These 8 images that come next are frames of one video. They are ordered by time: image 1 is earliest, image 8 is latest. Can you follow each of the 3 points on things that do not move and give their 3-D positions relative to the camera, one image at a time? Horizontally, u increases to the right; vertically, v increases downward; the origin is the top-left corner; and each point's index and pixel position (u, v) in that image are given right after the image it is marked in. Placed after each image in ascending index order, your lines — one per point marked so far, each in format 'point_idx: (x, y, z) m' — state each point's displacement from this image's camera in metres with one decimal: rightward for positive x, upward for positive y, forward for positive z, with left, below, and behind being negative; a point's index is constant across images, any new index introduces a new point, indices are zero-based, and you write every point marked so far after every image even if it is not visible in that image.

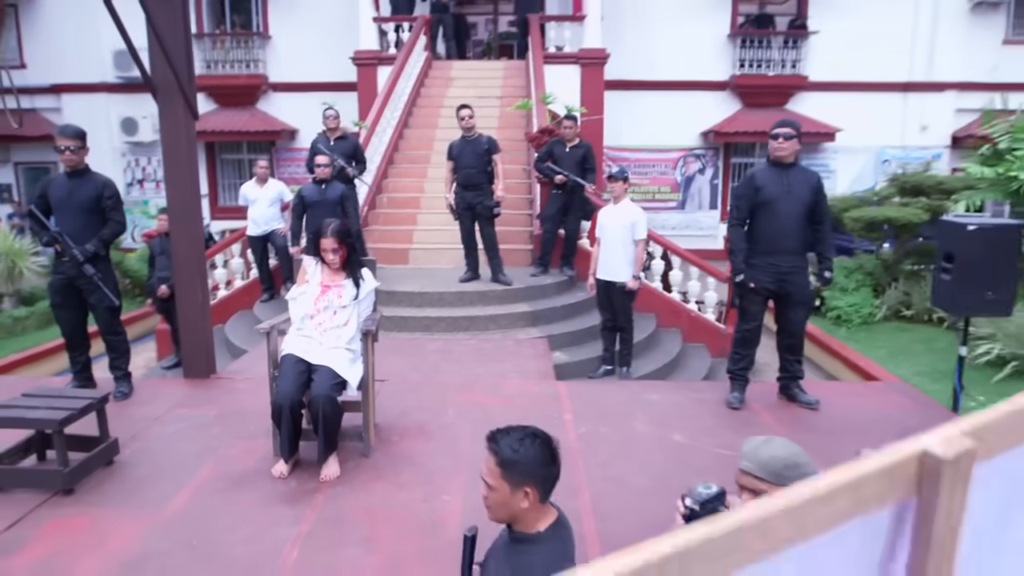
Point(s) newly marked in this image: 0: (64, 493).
0: (-2.0, -0.9, +3.2) m
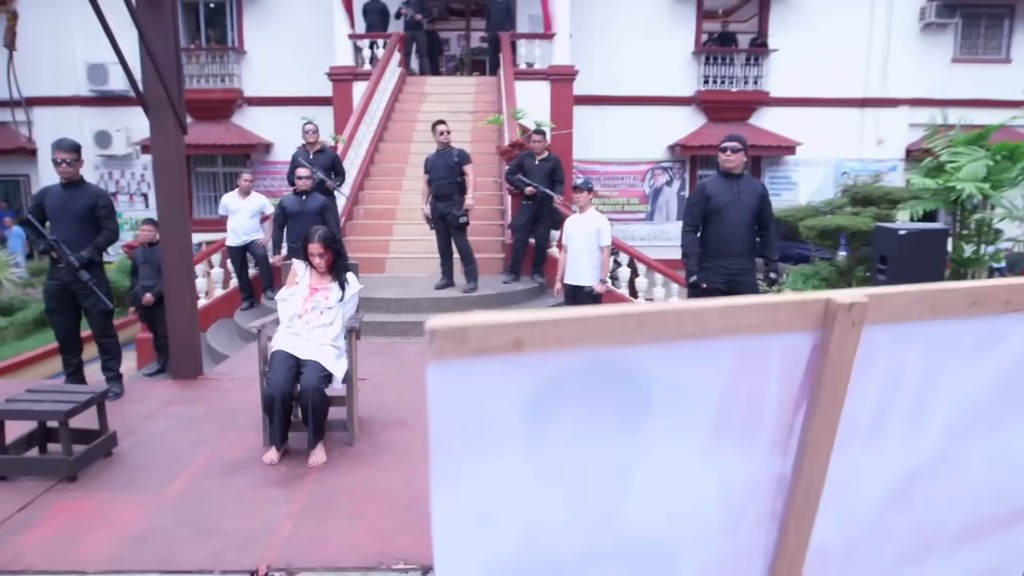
0: (-2.1, -0.9, +3.5) m
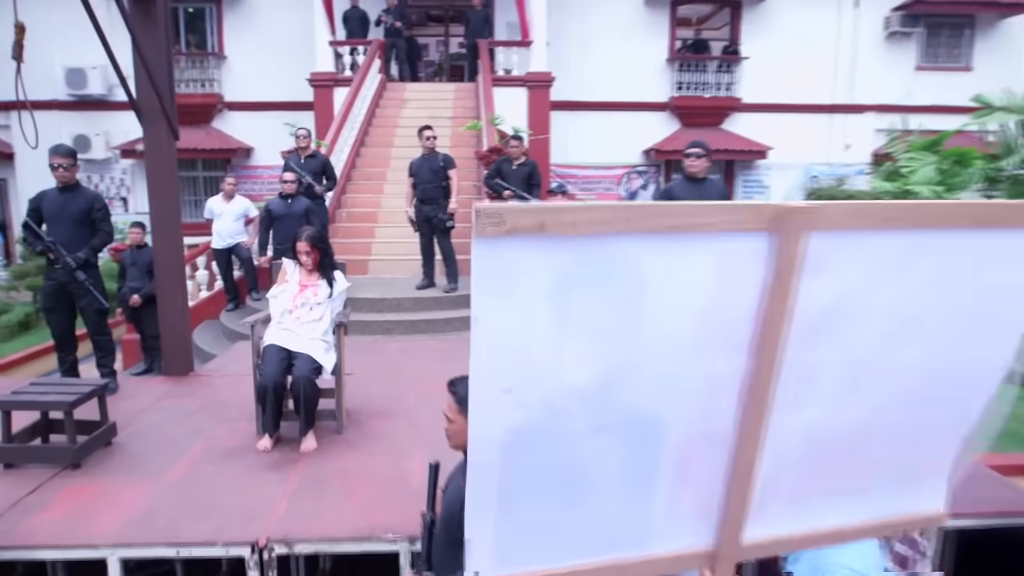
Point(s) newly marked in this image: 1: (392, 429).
0: (-2.2, -0.9, +3.7) m
1: (-0.7, -0.8, +4.2) m
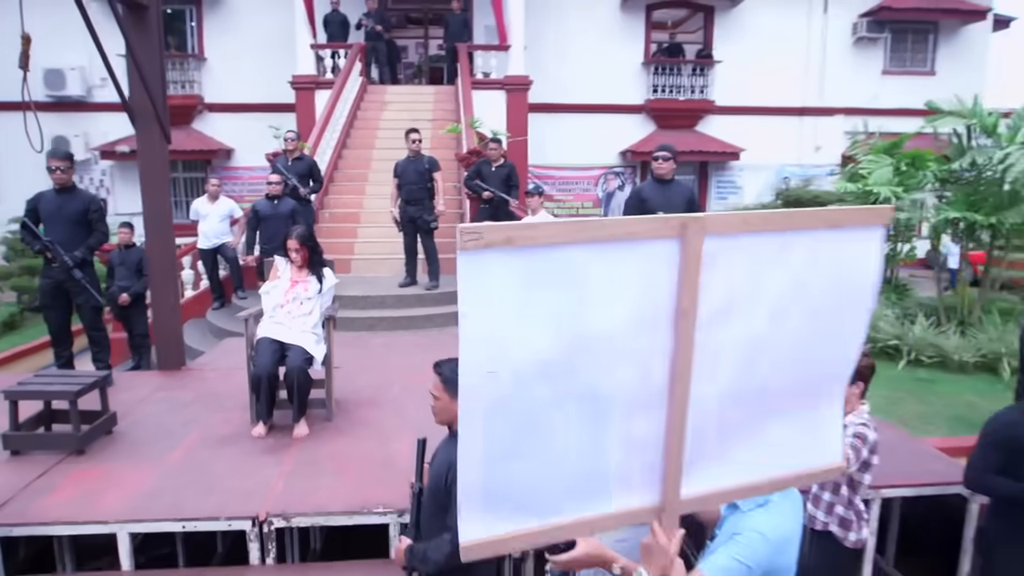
0: (-2.3, -0.9, +3.9) m
1: (-0.8, -0.8, +4.4) m
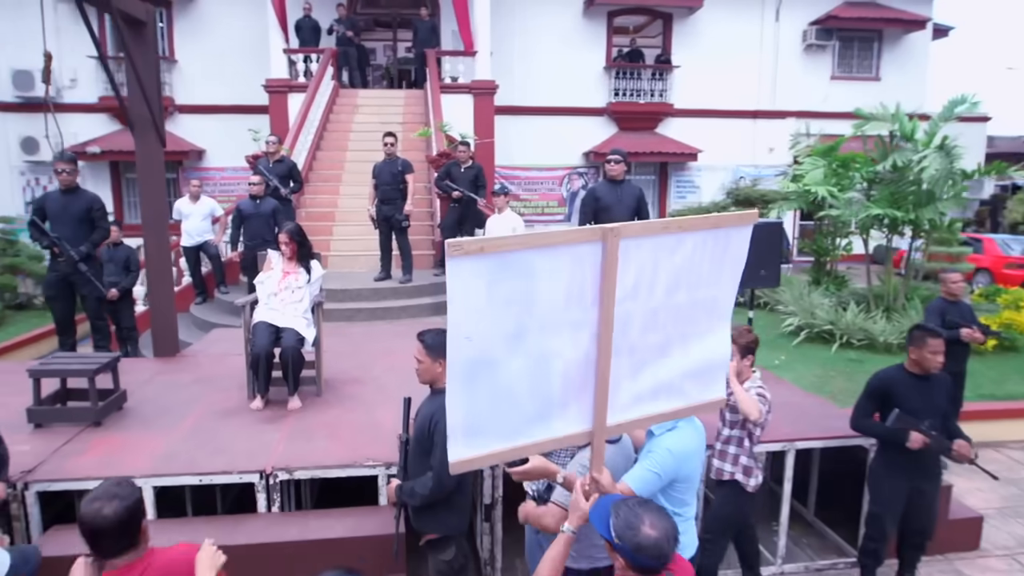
0: (-2.5, -0.8, +4.3) m
1: (-1.0, -0.7, +5.0) m
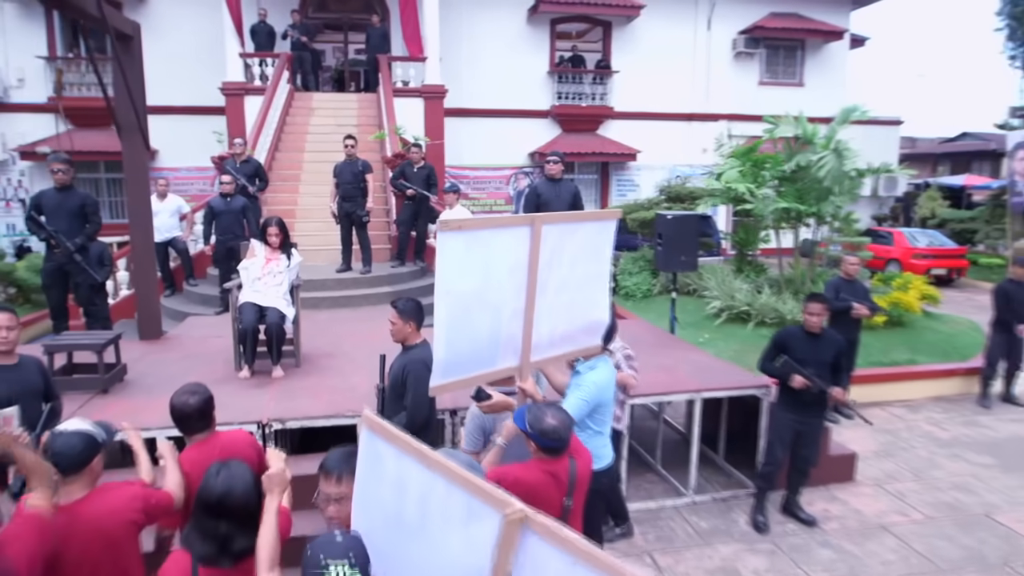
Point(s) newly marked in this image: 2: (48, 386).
0: (-2.8, -0.7, +5.0) m
1: (-1.4, -0.6, +5.7) m
2: (-2.6, -0.5, +4.1) m
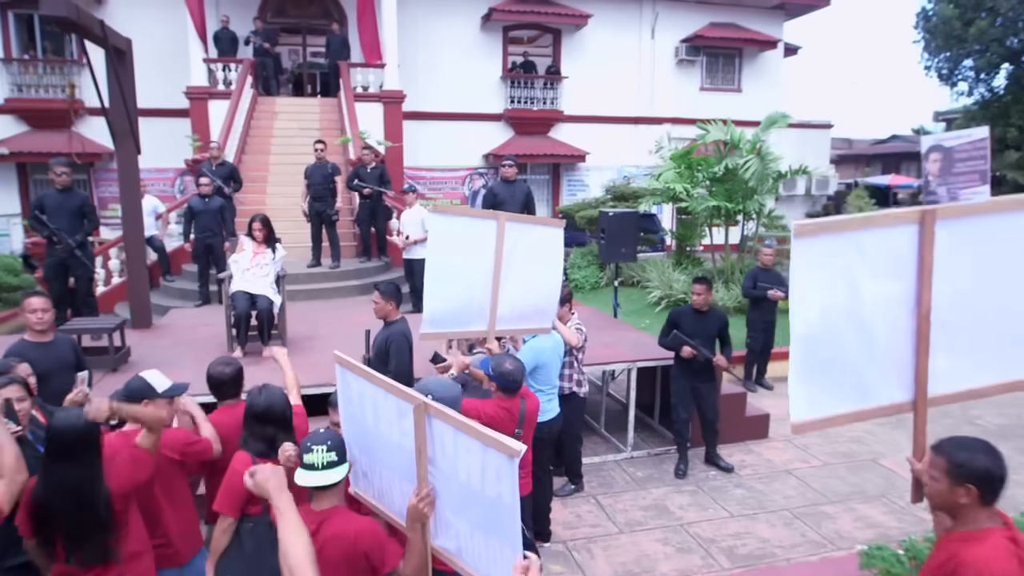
0: (-3.0, -0.6, +5.6) m
1: (-1.7, -0.5, +6.4) m
2: (-2.8, -0.5, +4.7) m
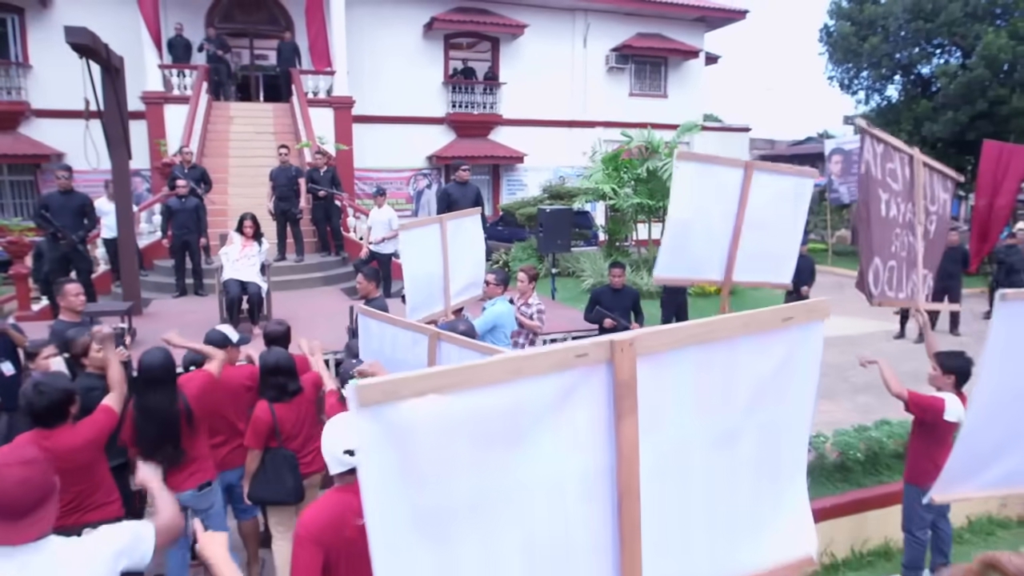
0: (-3.4, -0.5, +6.5) m
1: (-2.1, -0.4, +7.4) m
2: (-3.1, -0.4, +5.6) m
